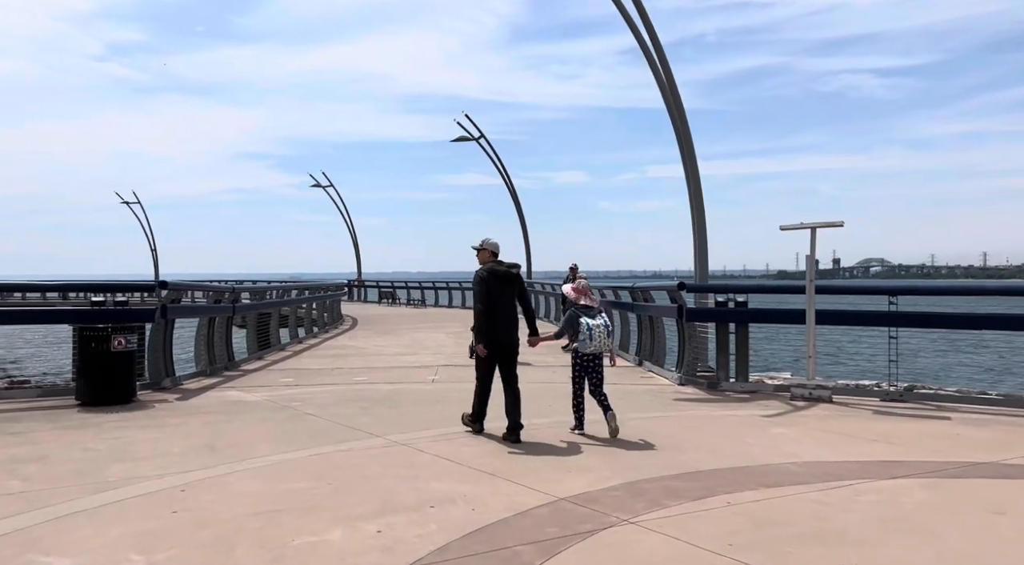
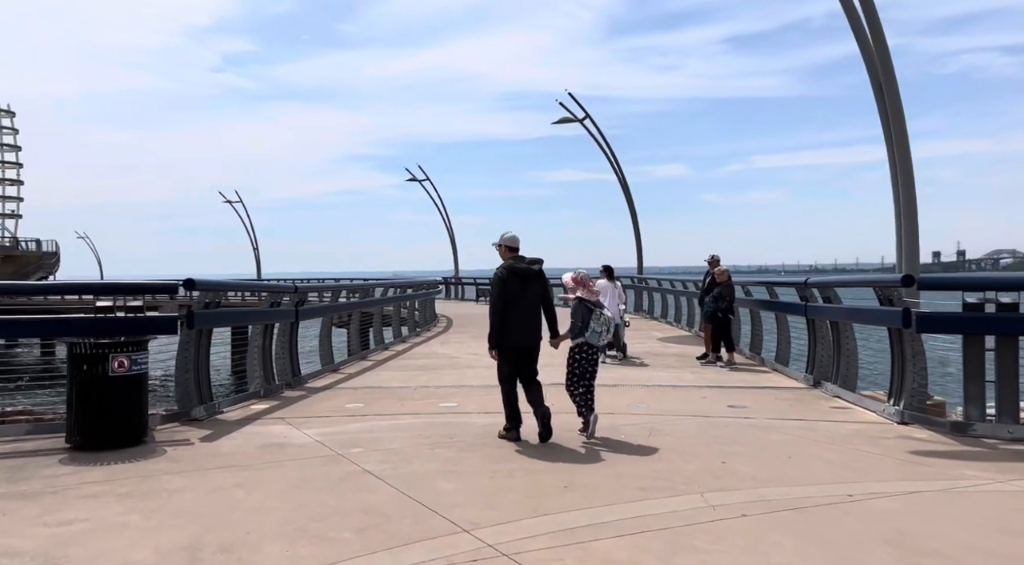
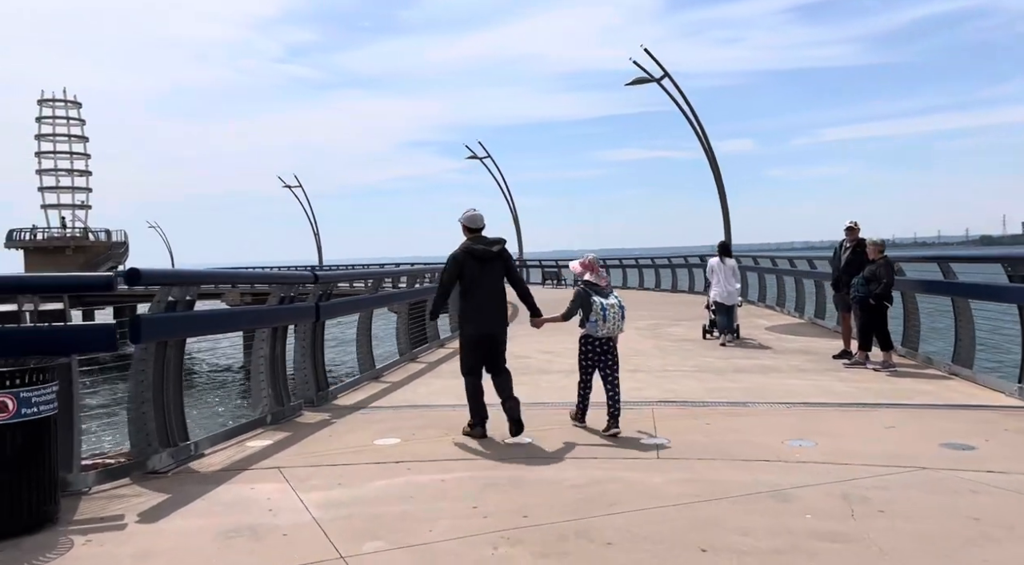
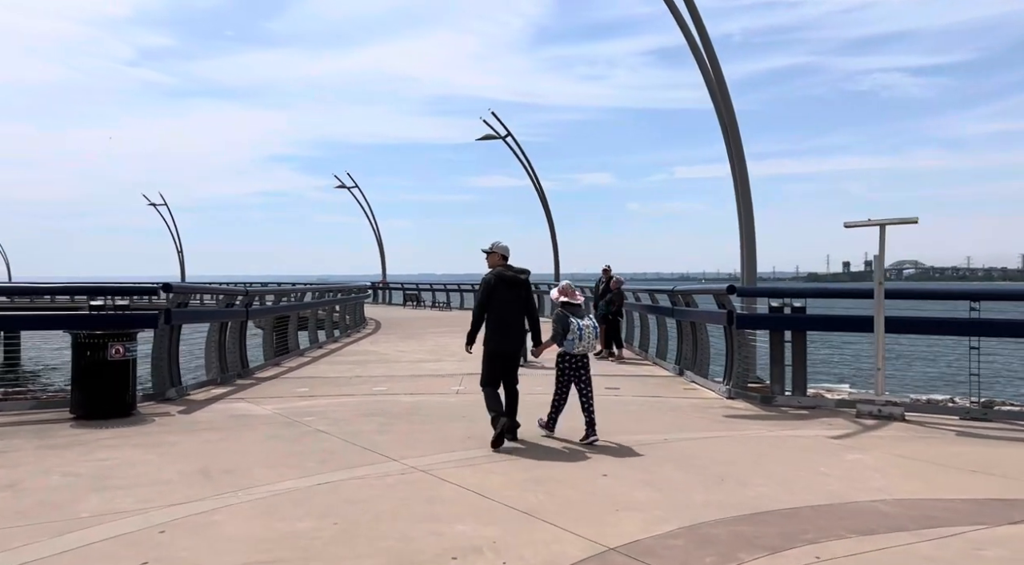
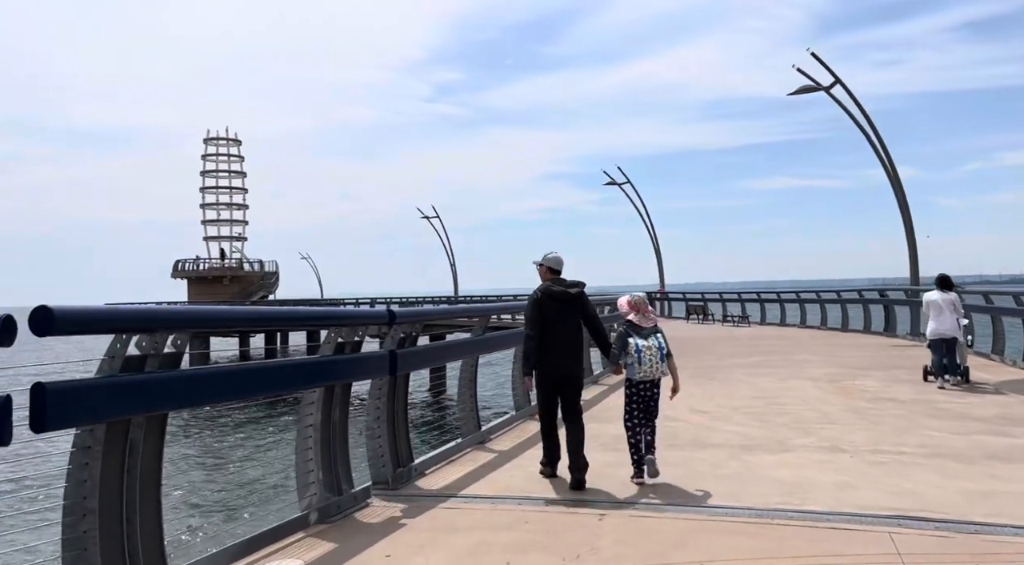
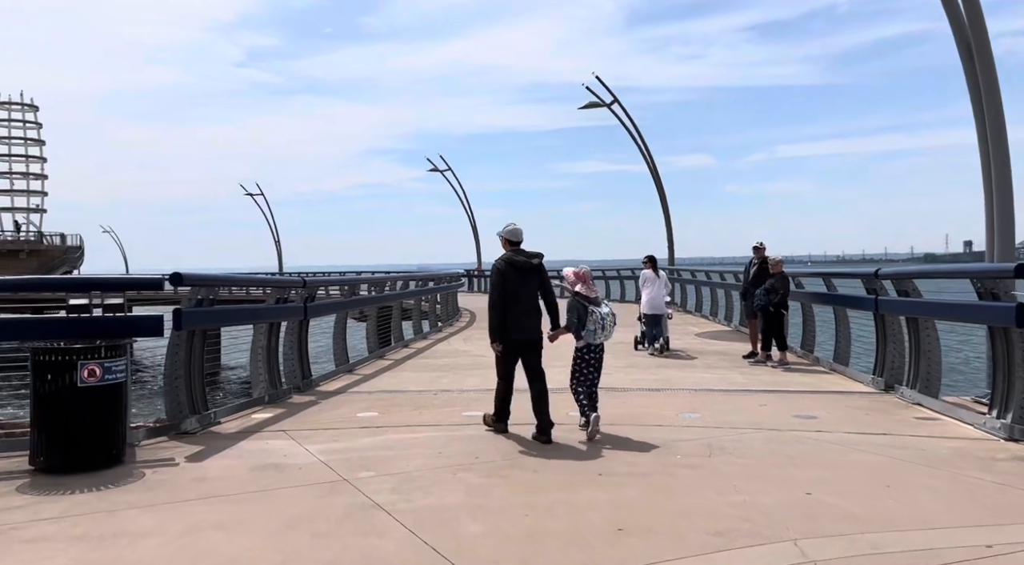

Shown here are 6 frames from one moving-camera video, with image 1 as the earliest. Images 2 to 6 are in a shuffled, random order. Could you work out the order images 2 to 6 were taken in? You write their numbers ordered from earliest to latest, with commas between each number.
4, 2, 6, 3, 5
